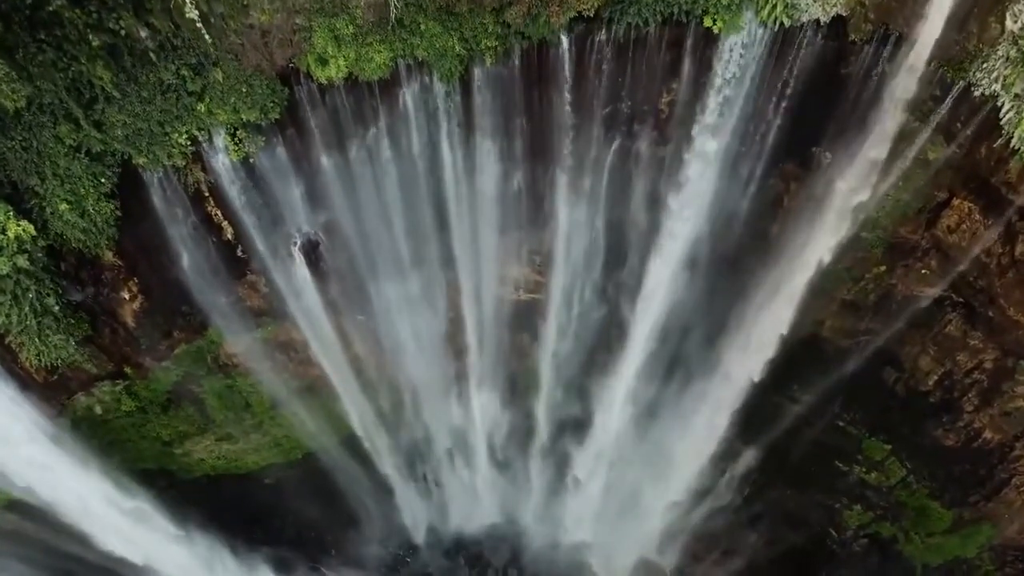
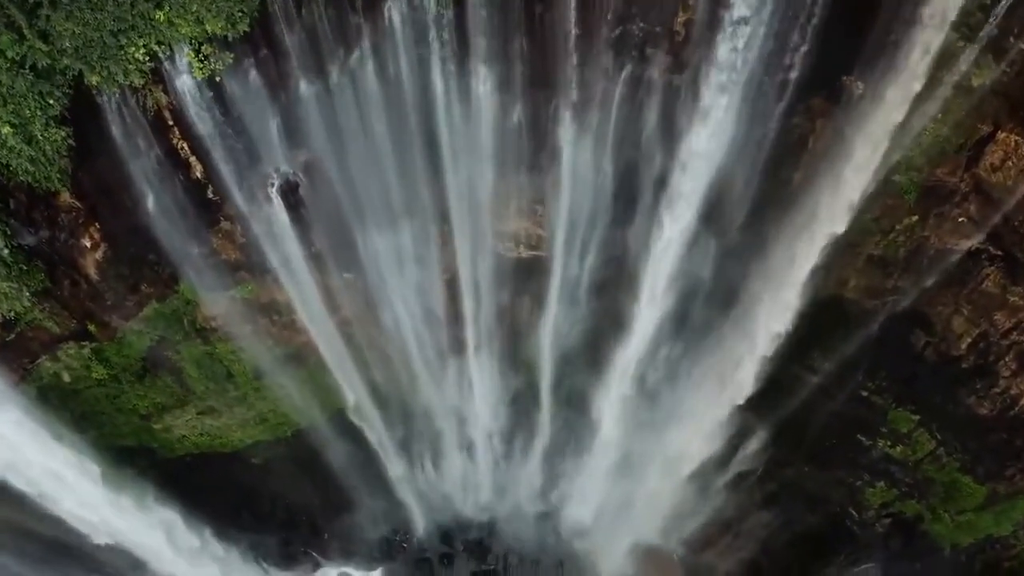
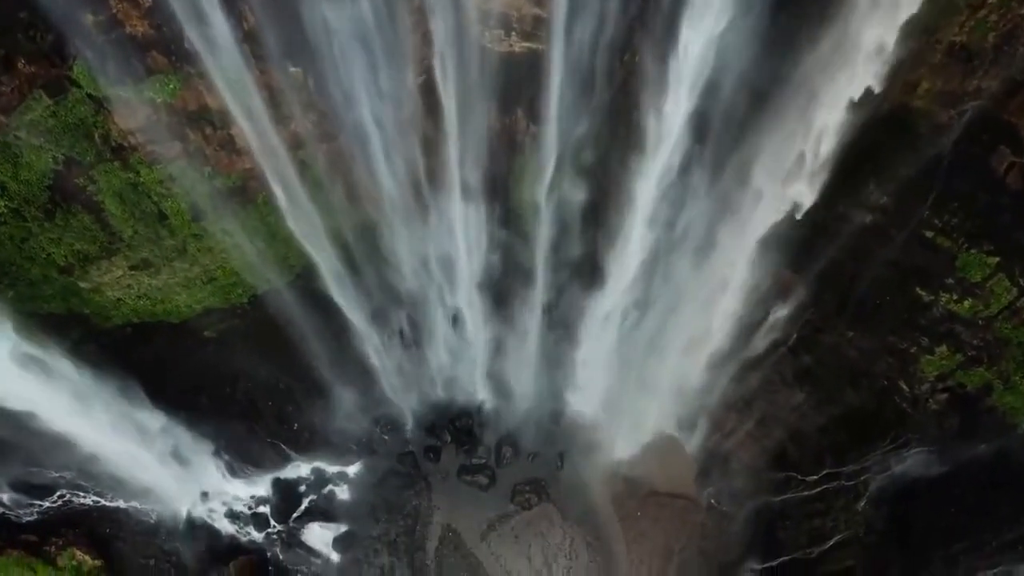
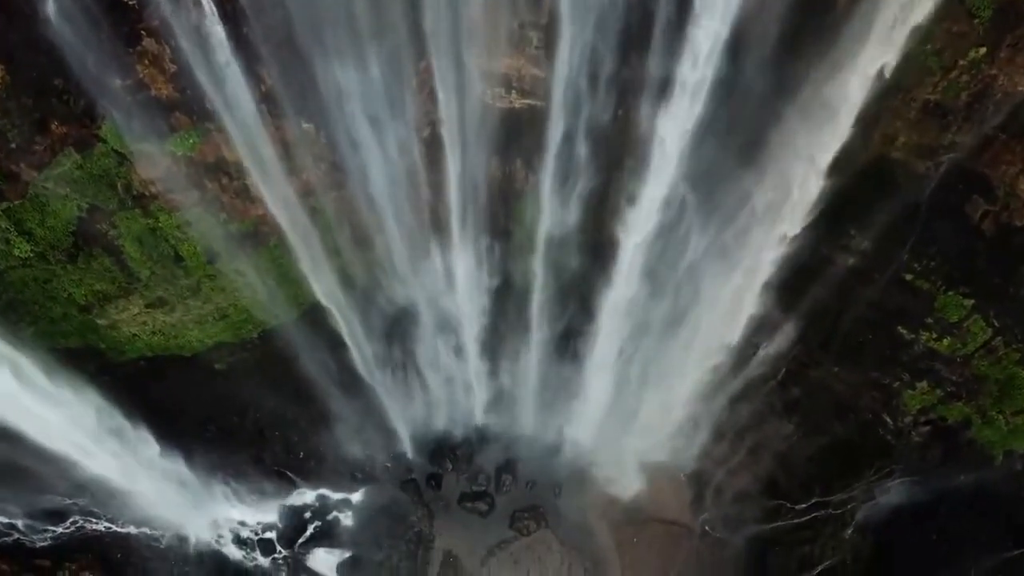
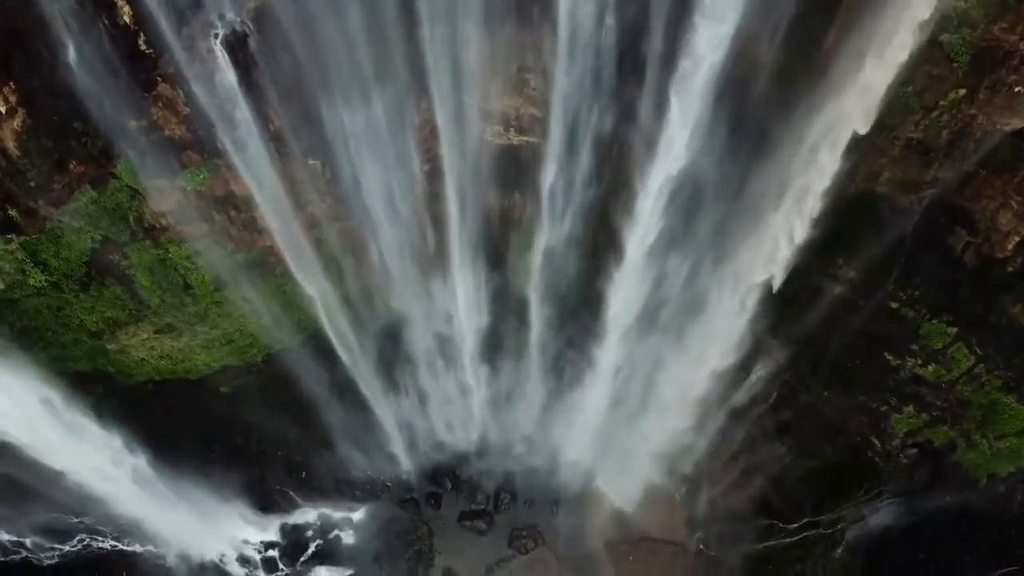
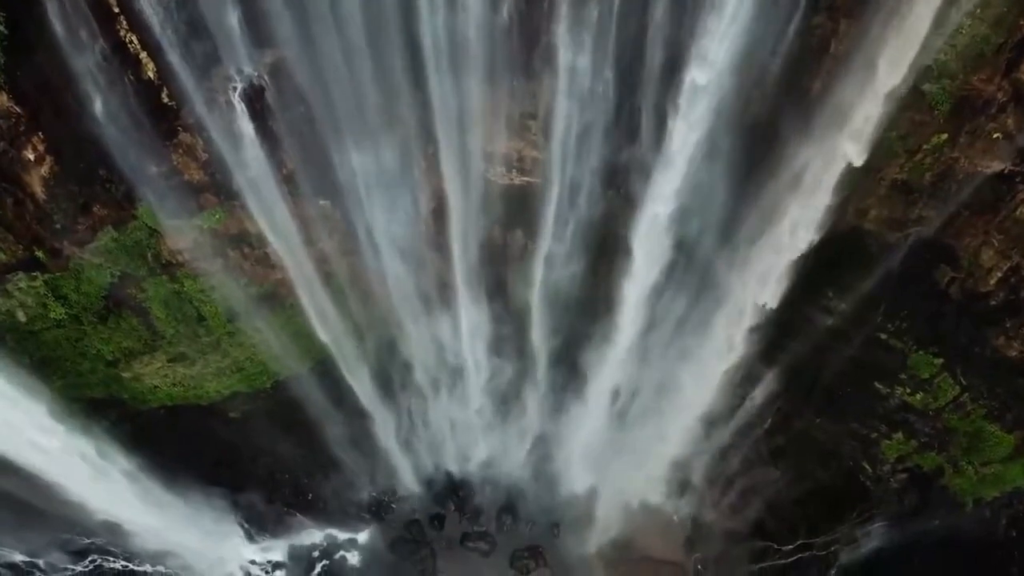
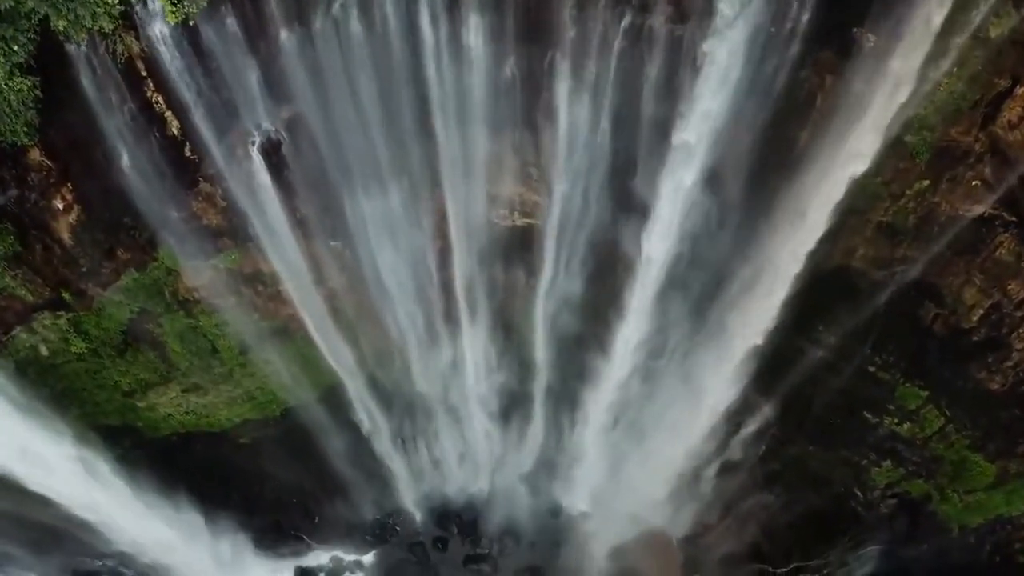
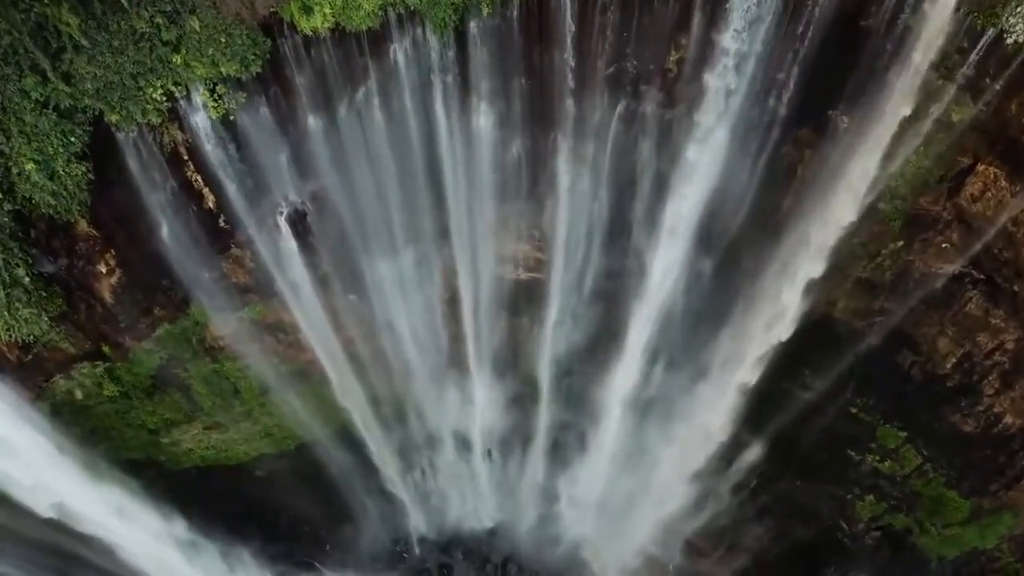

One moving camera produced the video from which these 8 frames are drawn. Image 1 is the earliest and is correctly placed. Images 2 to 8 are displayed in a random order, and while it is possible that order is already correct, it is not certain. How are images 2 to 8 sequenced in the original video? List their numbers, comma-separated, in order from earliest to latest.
8, 2, 7, 6, 5, 4, 3
